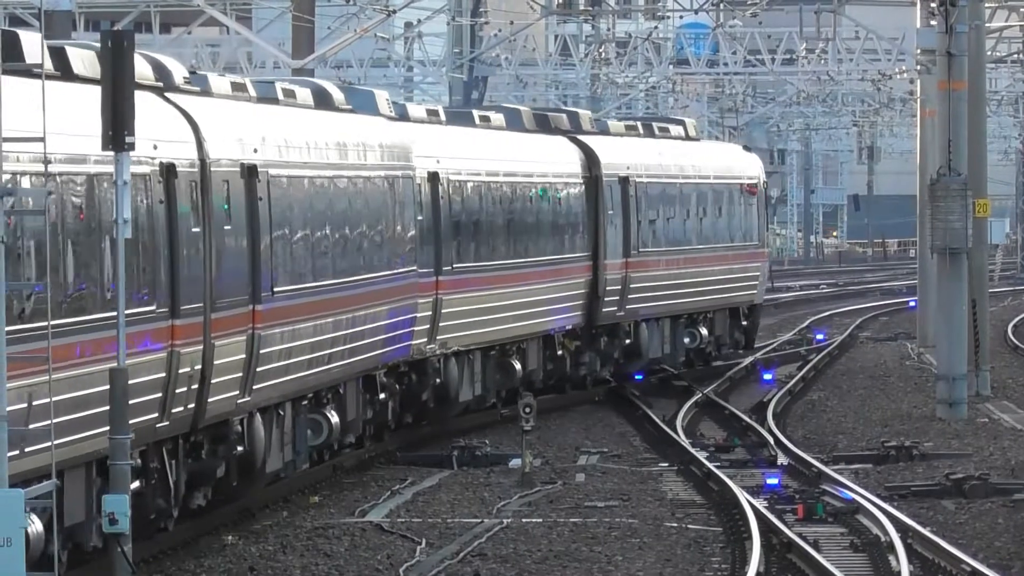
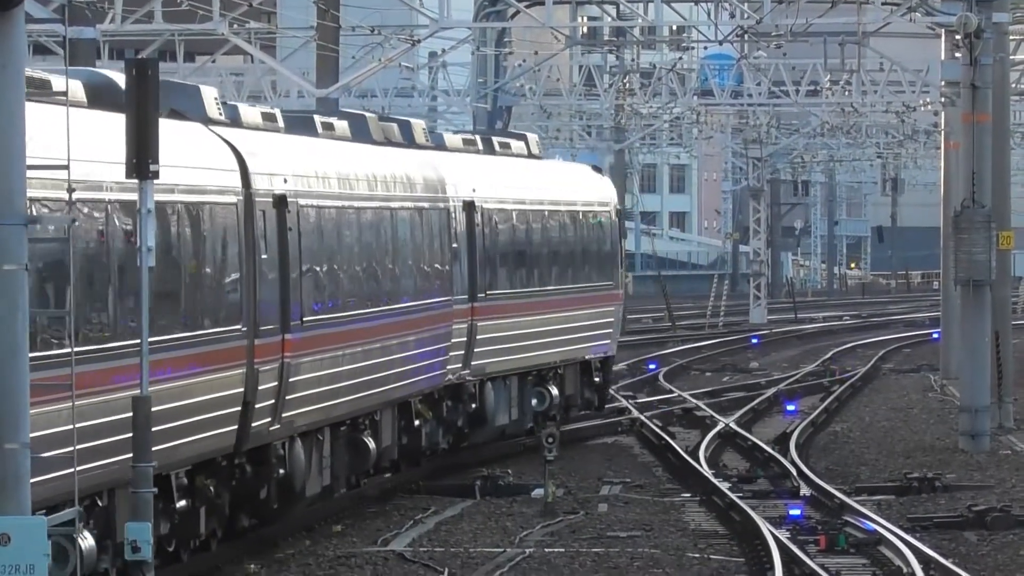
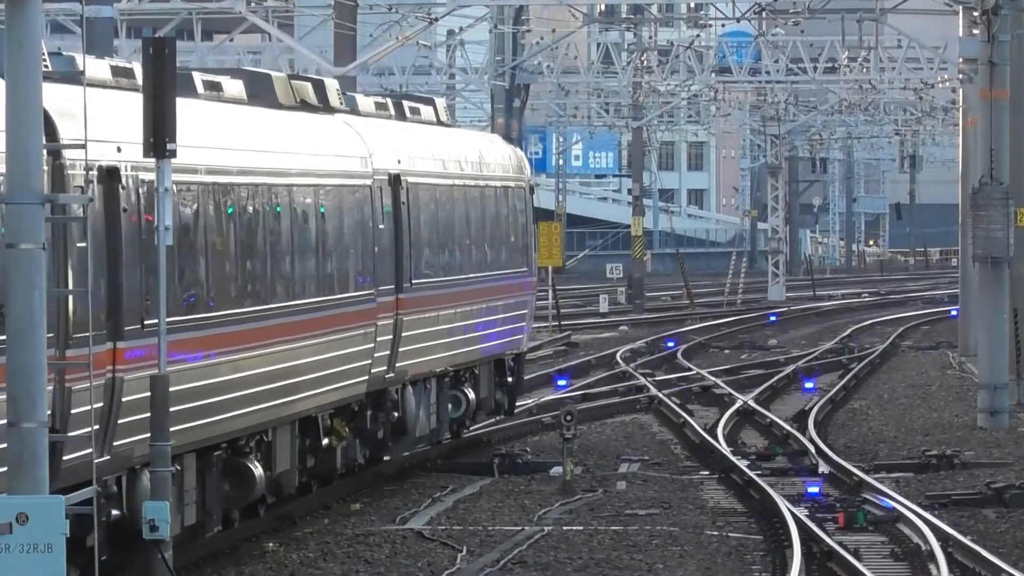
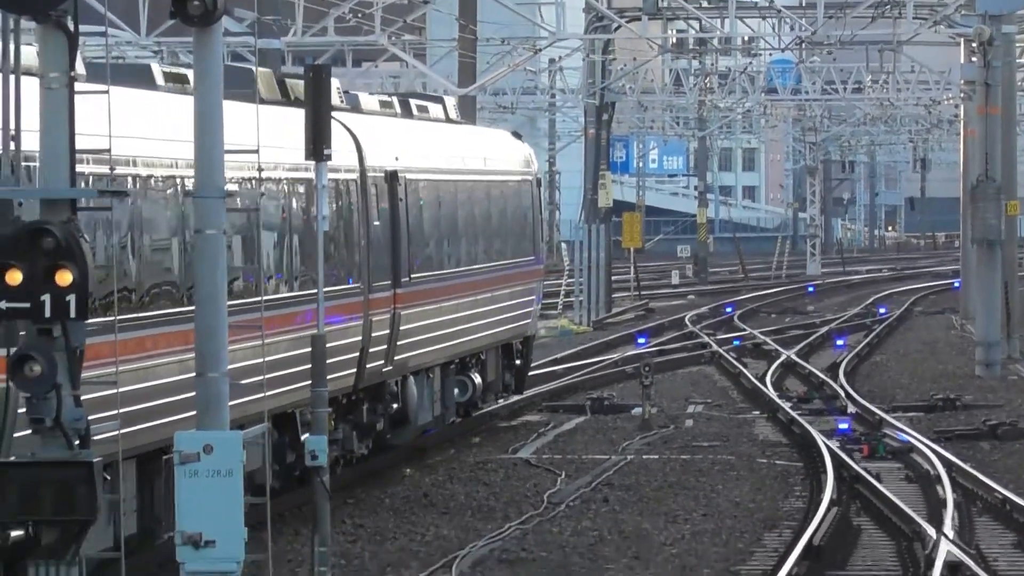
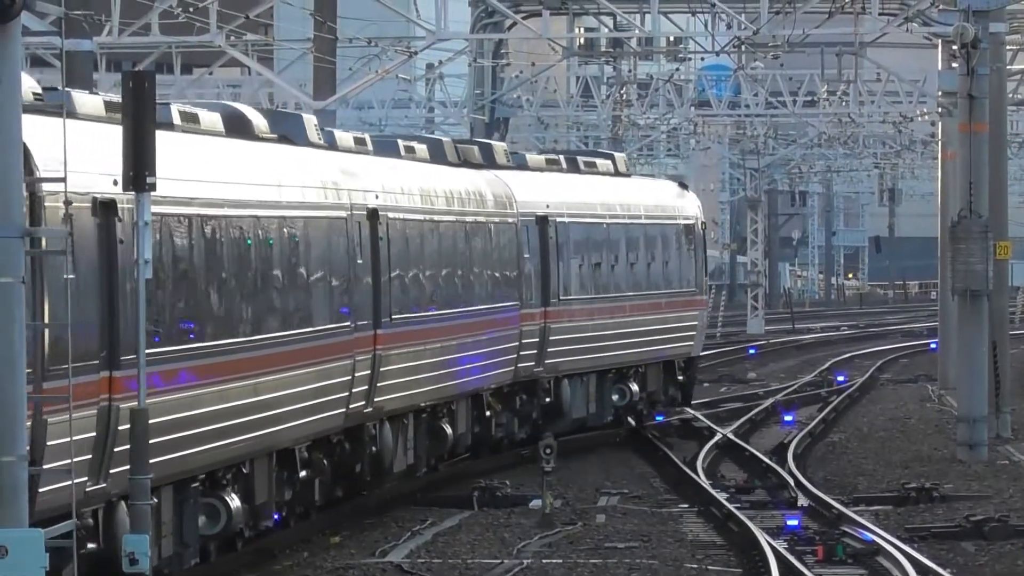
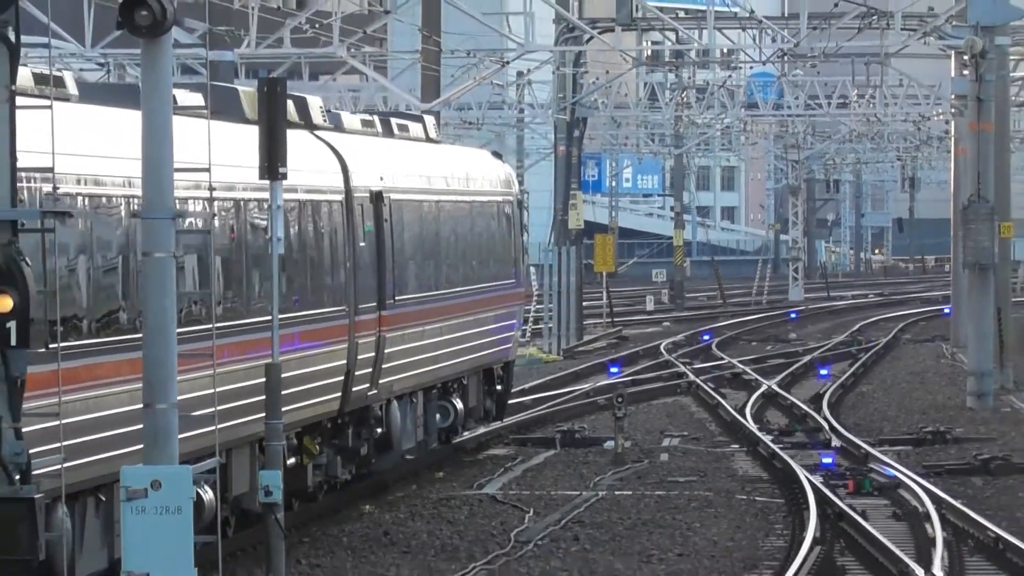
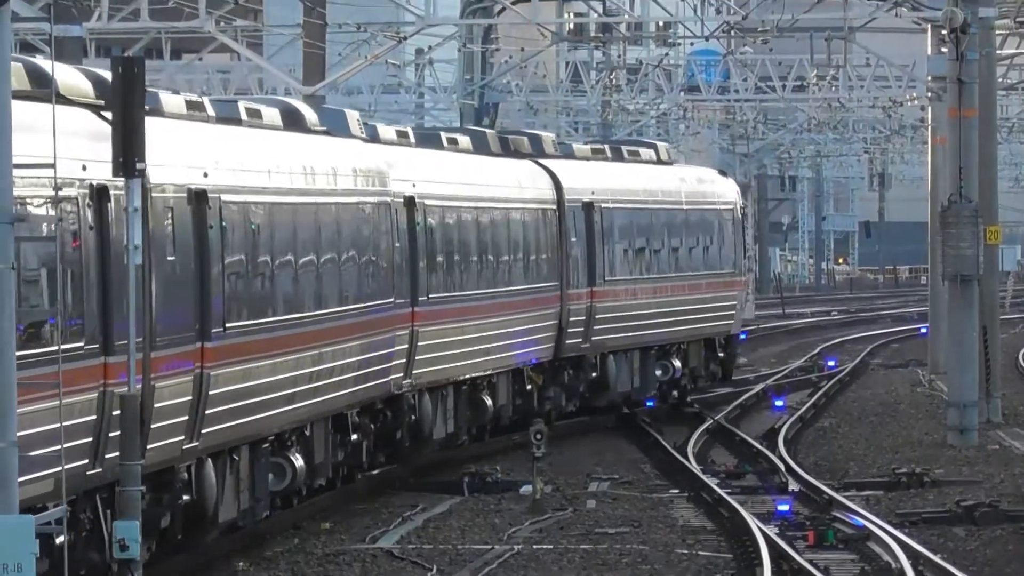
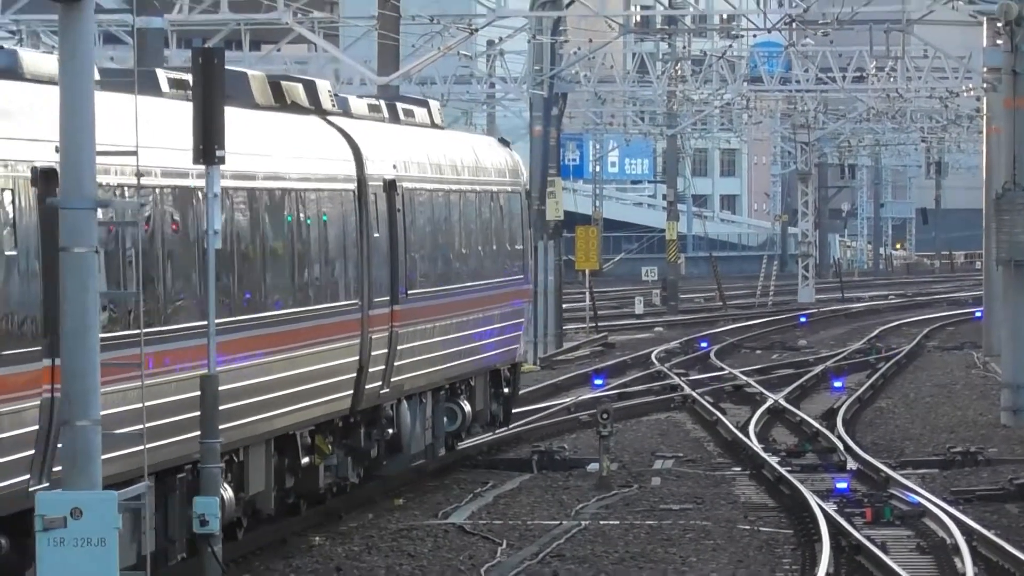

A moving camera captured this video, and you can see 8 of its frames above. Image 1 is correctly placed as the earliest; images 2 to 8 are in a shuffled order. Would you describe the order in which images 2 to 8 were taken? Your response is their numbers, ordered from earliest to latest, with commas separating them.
7, 5, 2, 3, 8, 6, 4
